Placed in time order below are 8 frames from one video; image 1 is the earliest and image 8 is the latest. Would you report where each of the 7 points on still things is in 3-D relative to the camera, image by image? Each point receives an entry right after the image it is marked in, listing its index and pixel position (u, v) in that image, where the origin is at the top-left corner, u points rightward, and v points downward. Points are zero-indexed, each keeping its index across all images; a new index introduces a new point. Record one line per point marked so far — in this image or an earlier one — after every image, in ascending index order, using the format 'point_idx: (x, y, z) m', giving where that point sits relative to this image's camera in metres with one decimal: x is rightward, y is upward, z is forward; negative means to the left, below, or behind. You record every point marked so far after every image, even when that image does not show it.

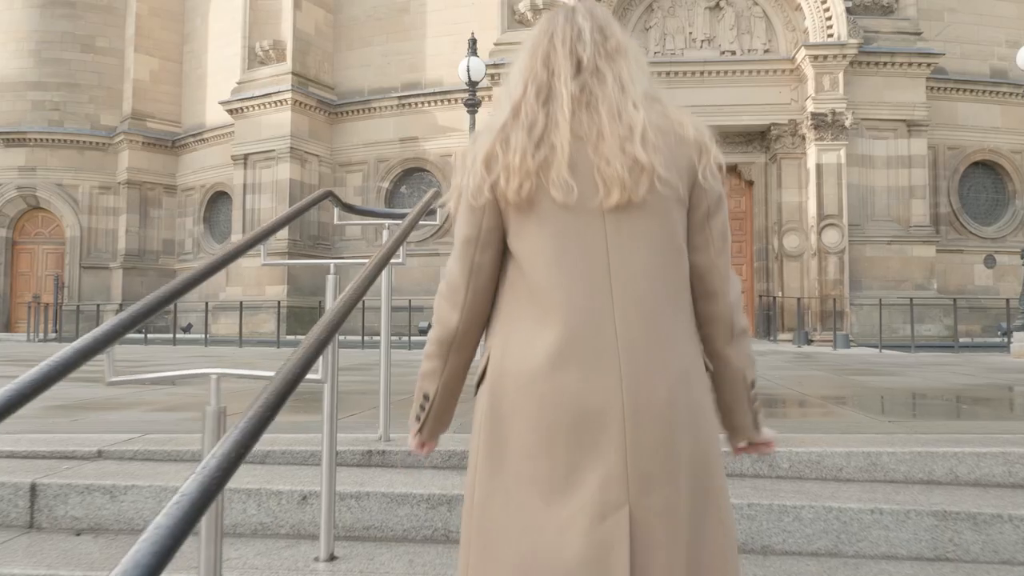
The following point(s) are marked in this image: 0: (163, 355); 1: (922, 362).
0: (-5.9, -1.3, +11.9) m
1: (+5.9, -1.2, +10.2) m
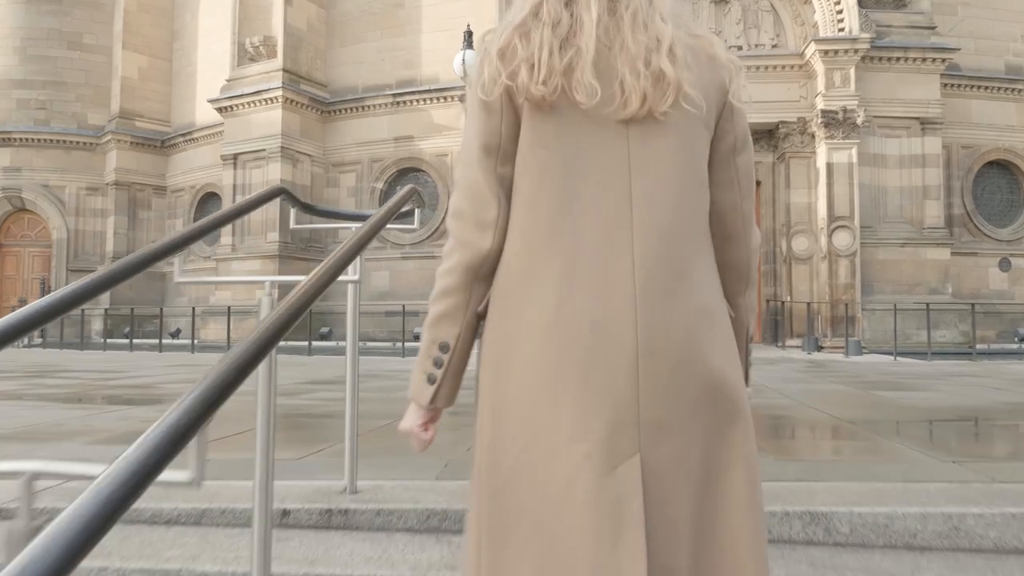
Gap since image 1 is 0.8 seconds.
0: (-5.9, -1.4, +11.3) m
1: (+5.8, -1.2, +9.6) m
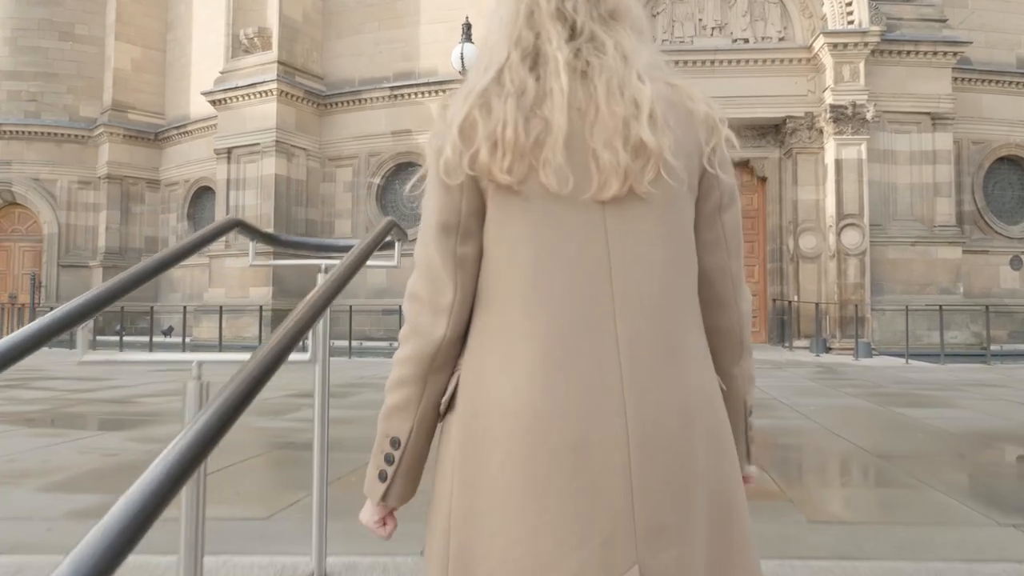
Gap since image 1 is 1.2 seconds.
0: (-5.9, -1.4, +10.9) m
1: (+5.8, -1.3, +9.3) m
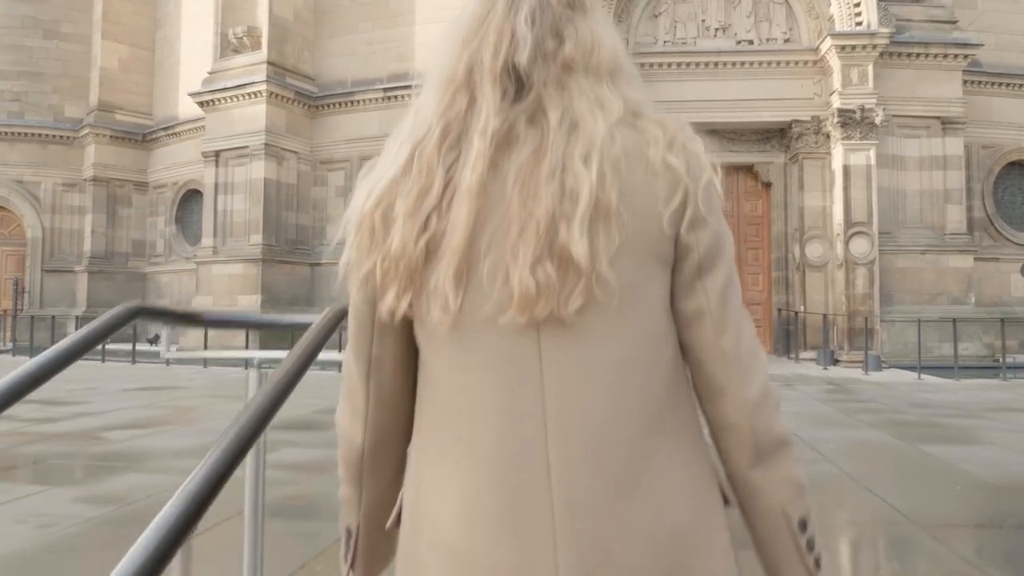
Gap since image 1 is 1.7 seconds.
0: (-6.0, -1.6, +10.4) m
1: (+5.8, -1.5, +8.8) m
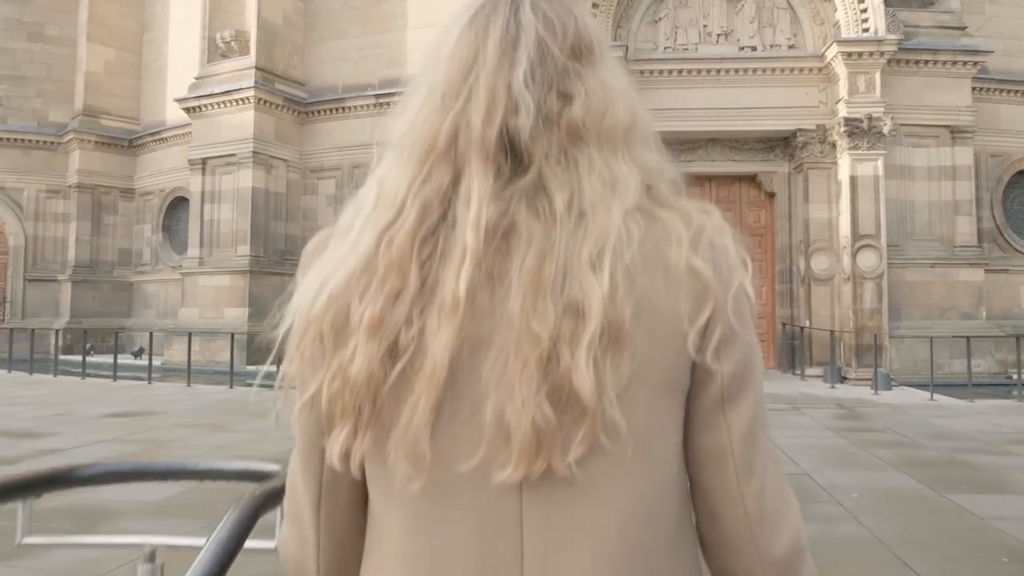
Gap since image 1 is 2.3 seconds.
0: (-6.0, -1.9, +9.9) m
1: (+5.7, -1.8, +8.4) m
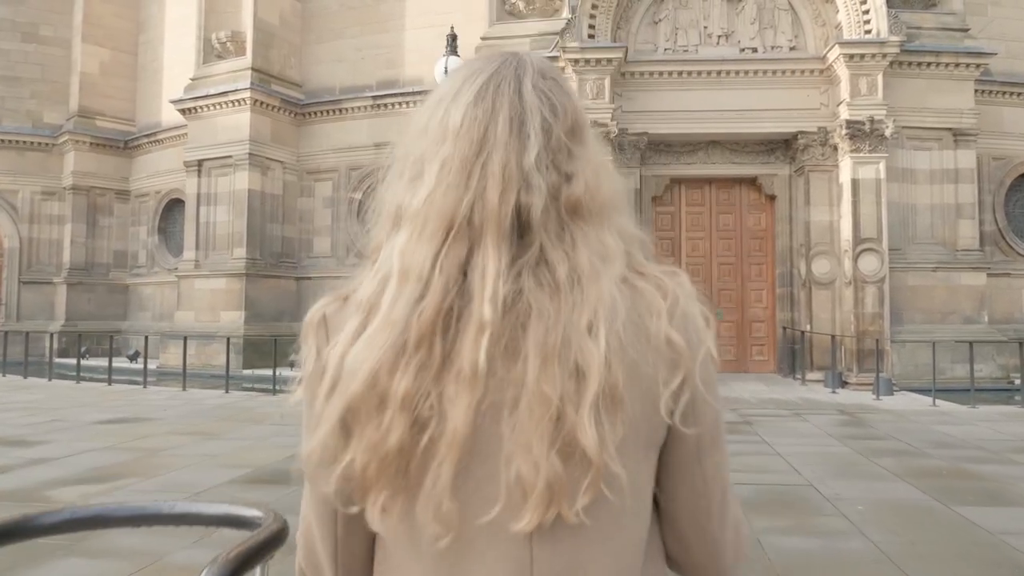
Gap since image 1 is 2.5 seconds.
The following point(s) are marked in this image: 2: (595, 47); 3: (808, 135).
0: (-6.1, -2.0, +9.8) m
1: (+5.7, -1.9, +8.2) m
2: (+1.5, +4.5, +13.1) m
3: (+5.8, +3.0, +13.8) m
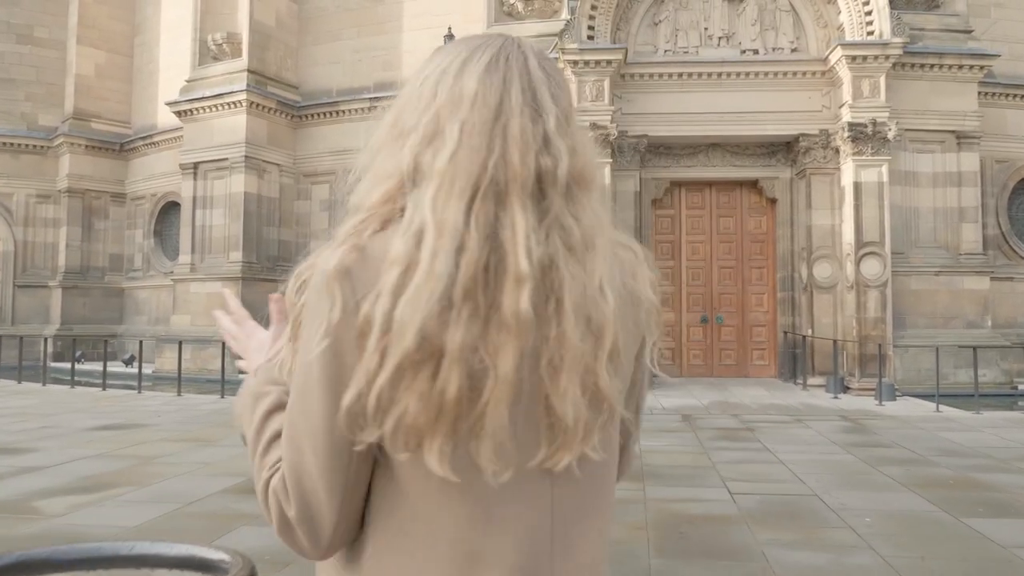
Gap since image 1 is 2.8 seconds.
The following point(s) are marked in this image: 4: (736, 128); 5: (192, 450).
0: (-6.1, -2.0, +9.6) m
1: (+5.7, -1.9, +8.1) m
2: (+1.5, +4.4, +12.9) m
3: (+5.8, +2.9, +13.7) m
4: (+4.4, +3.1, +13.8) m
5: (-4.0, -2.0, +8.7) m
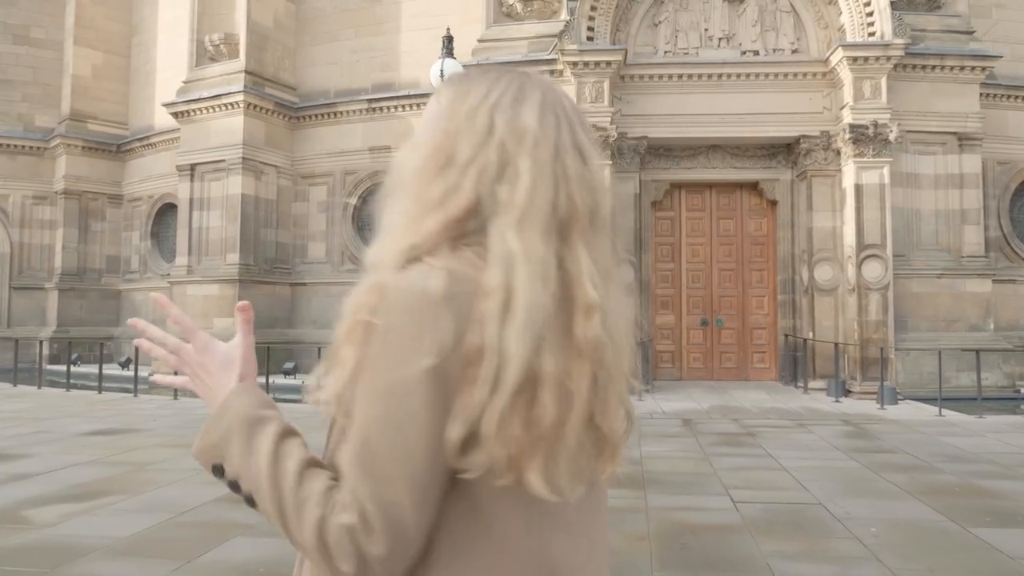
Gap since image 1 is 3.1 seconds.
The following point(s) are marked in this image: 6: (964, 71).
0: (-6.1, -2.1, +9.5) m
1: (+5.7, -2.0, +8.0) m
2: (+1.5, +4.3, +12.8) m
3: (+5.8, +2.9, +13.6) m
4: (+4.4, +3.1, +13.7) m
5: (-4.0, -2.1, +8.6) m
6: (+8.6, +4.1, +13.4) m
